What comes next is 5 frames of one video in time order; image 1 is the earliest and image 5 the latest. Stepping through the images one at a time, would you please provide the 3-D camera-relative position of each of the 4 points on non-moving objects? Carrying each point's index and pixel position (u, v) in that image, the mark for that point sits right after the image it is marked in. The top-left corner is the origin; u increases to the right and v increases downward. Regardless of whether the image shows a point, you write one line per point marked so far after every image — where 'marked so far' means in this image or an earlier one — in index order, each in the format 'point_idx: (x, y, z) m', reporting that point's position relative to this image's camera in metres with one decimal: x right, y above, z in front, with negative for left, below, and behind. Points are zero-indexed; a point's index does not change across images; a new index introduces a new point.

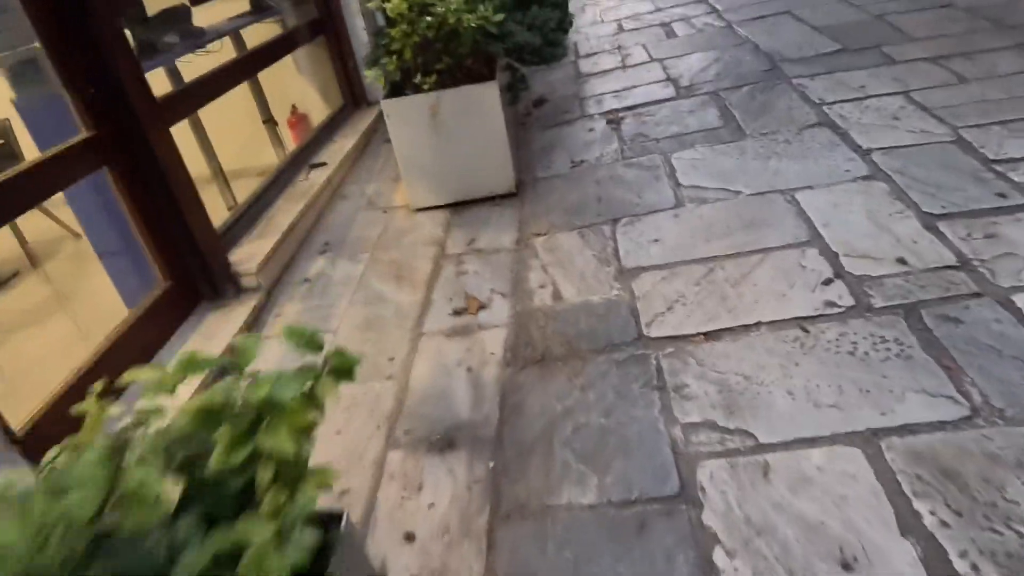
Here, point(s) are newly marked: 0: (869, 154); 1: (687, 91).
0: (+1.5, +0.6, +2.7) m
1: (+1.0, +1.1, +3.7) m
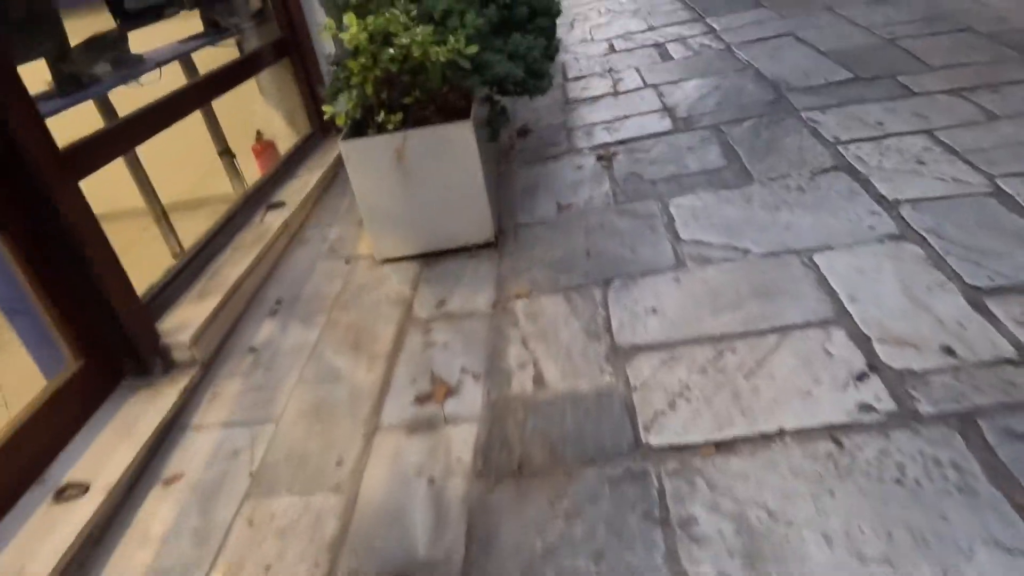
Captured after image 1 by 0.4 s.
0: (+1.4, +0.3, +2.4) m
1: (+0.9, +0.9, +3.4) m
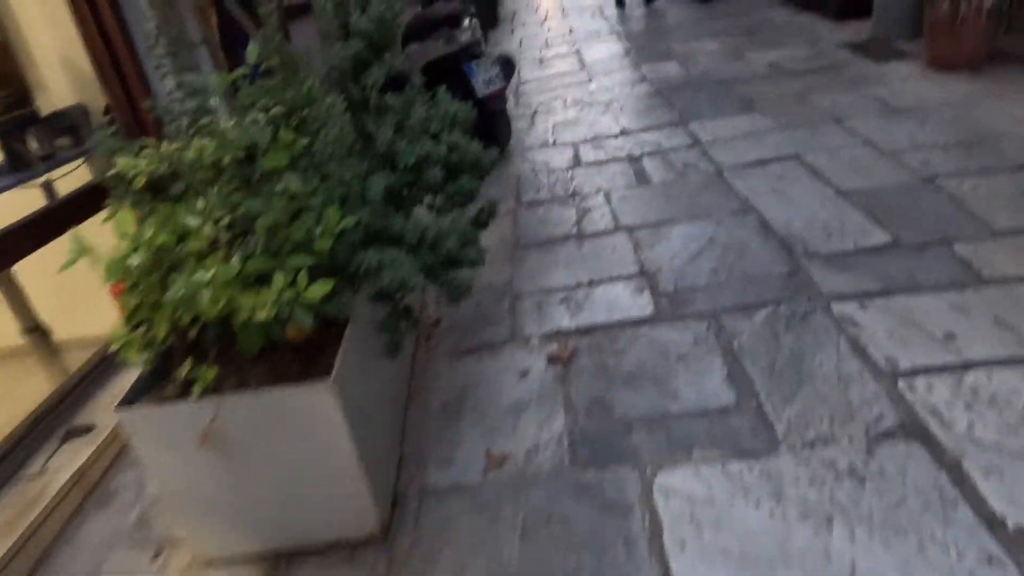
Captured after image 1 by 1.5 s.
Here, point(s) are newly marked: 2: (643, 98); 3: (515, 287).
0: (+1.1, -0.6, +1.4) m
1: (+0.6, -0.1, +2.5) m
2: (+1.0, +1.5, +5.1) m
3: (0.0, 0.0, +2.8) m
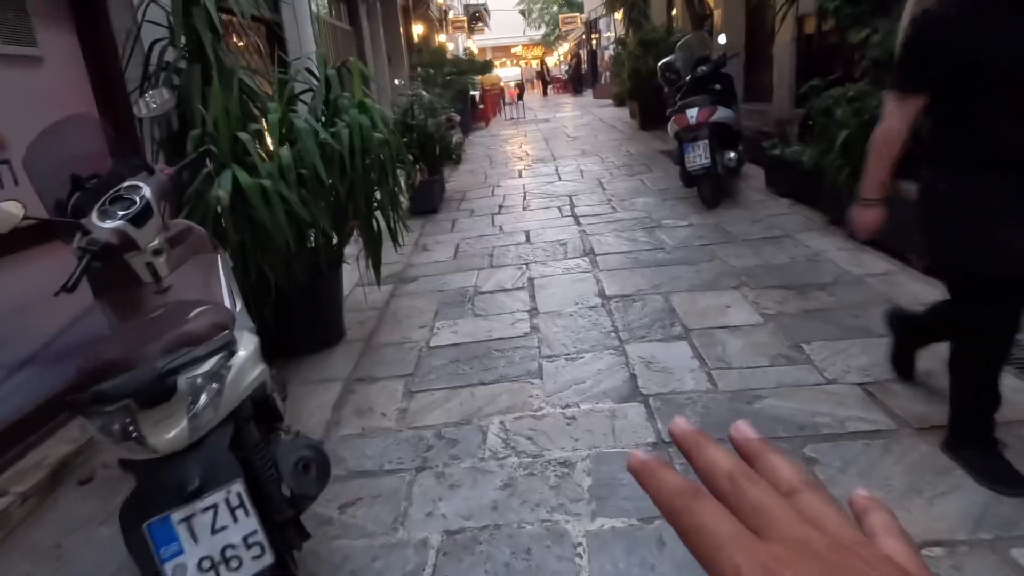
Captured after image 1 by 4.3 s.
0: (+0.6, -2.0, -1.4) m
1: (+0.1, -1.7, -0.3) m
2: (+0.5, -0.7, +2.5) m
3: (-0.5, -1.6, 0.0) m
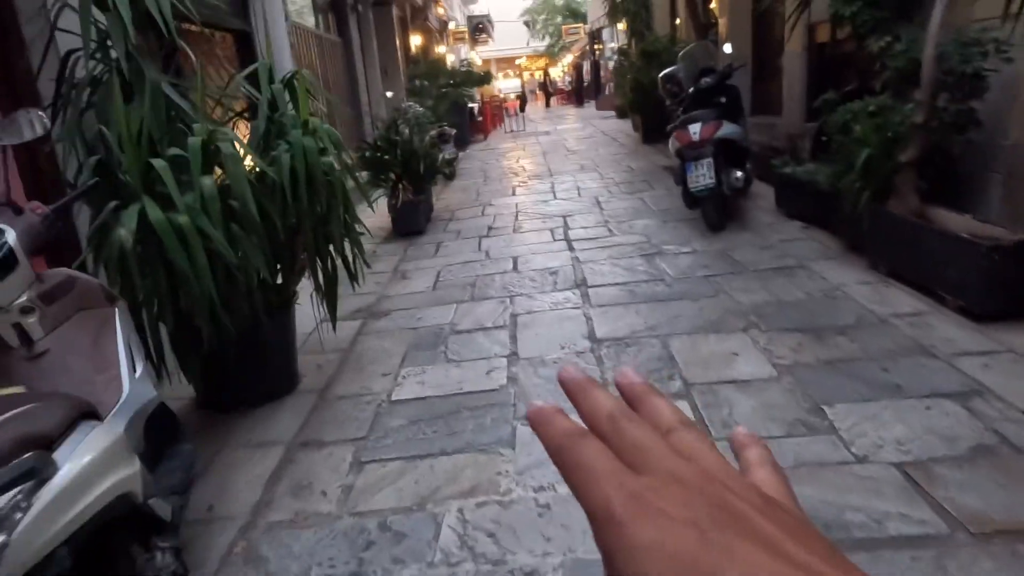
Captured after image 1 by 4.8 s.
0: (+0.4, -2.1, -2.0) m
1: (-0.1, -1.8, -0.8) m
2: (+0.3, -0.9, +2.0) m
3: (-0.7, -1.8, -0.5) m
